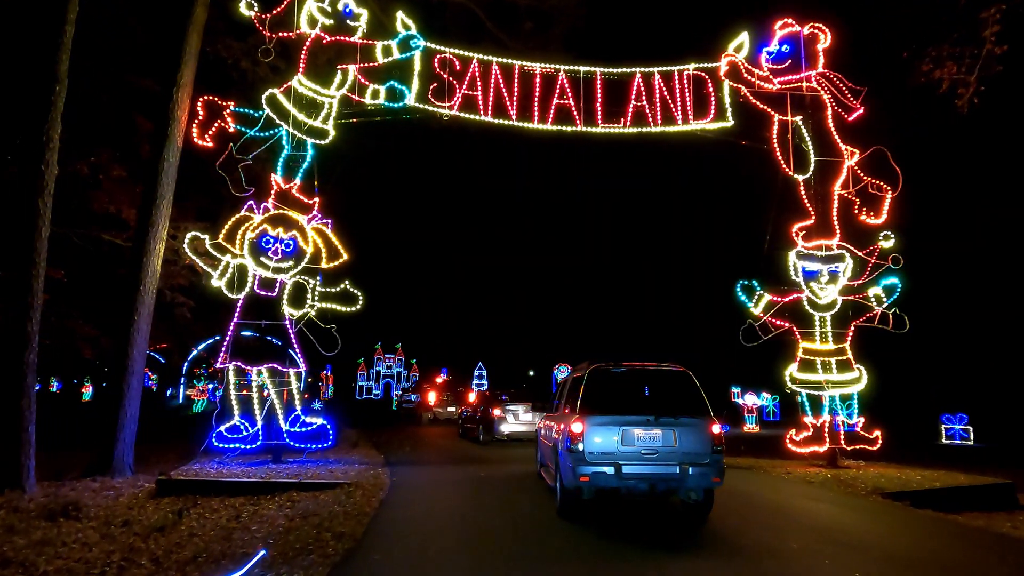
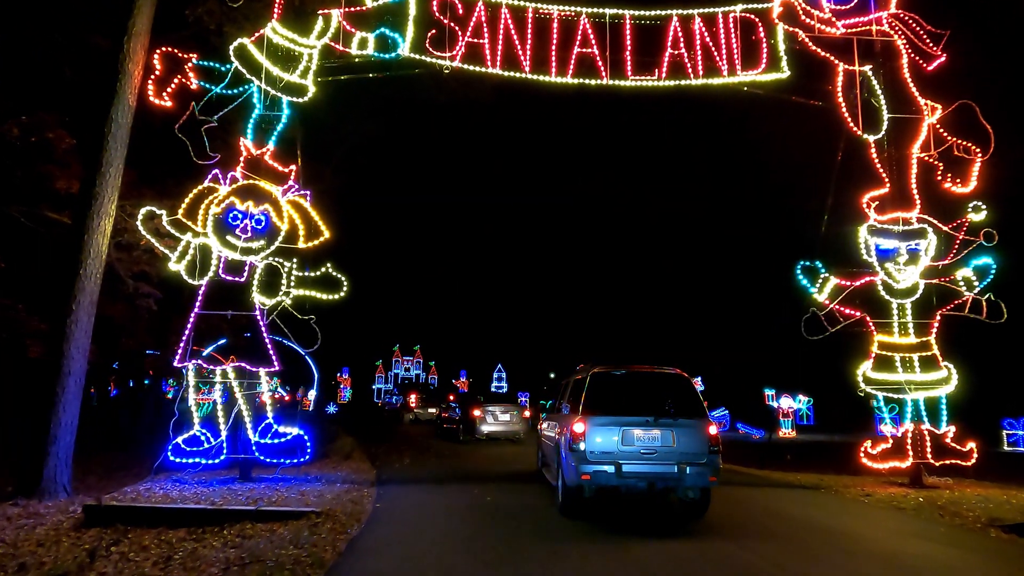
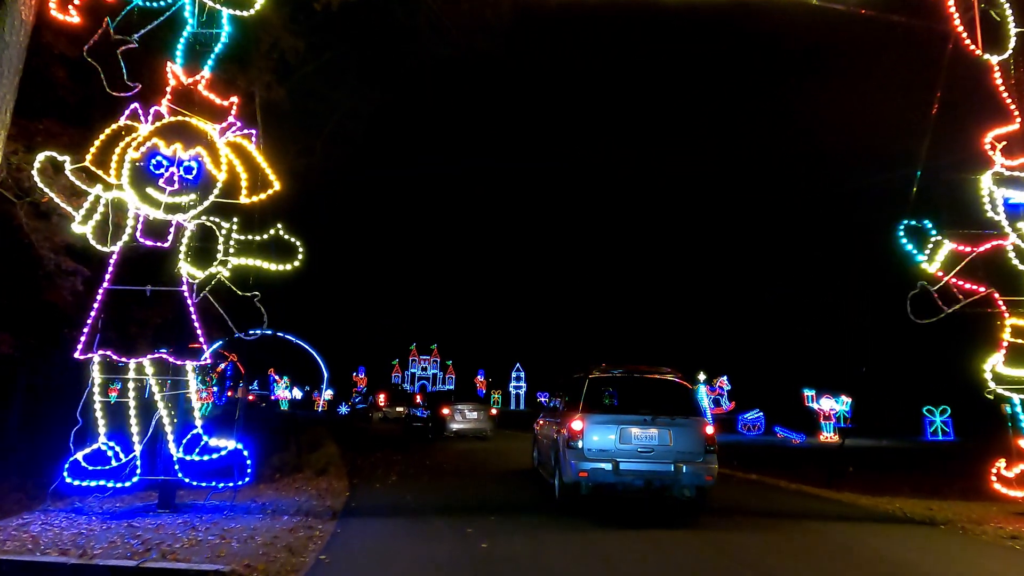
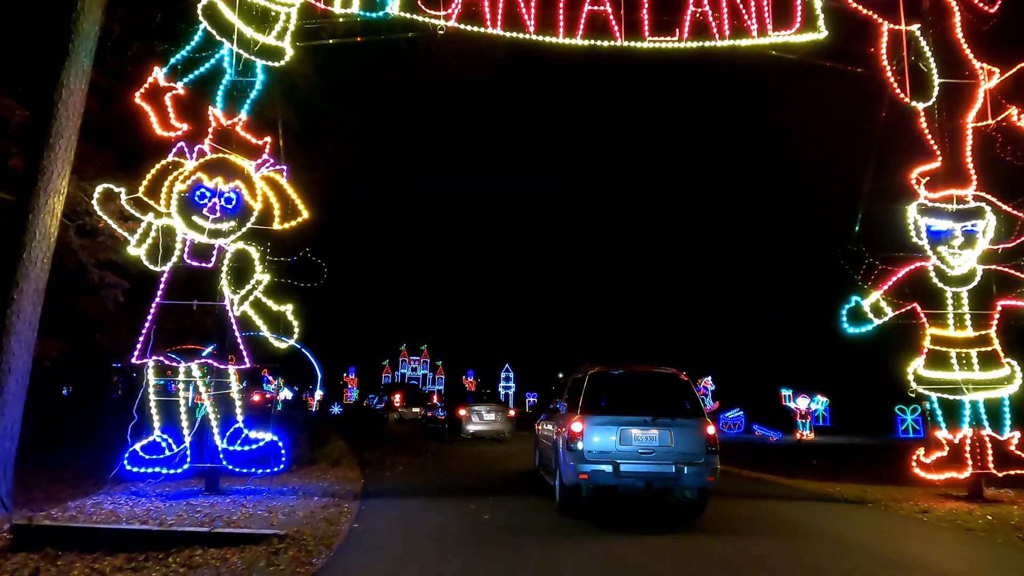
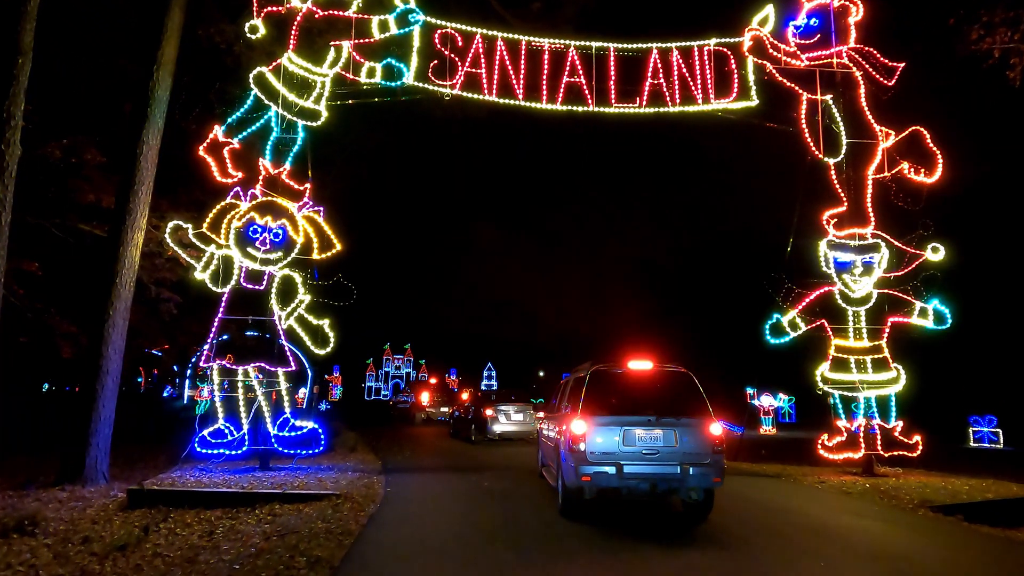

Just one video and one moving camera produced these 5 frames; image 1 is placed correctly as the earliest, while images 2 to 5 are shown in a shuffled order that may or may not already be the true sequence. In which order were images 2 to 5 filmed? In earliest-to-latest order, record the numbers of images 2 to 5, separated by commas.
5, 2, 4, 3
